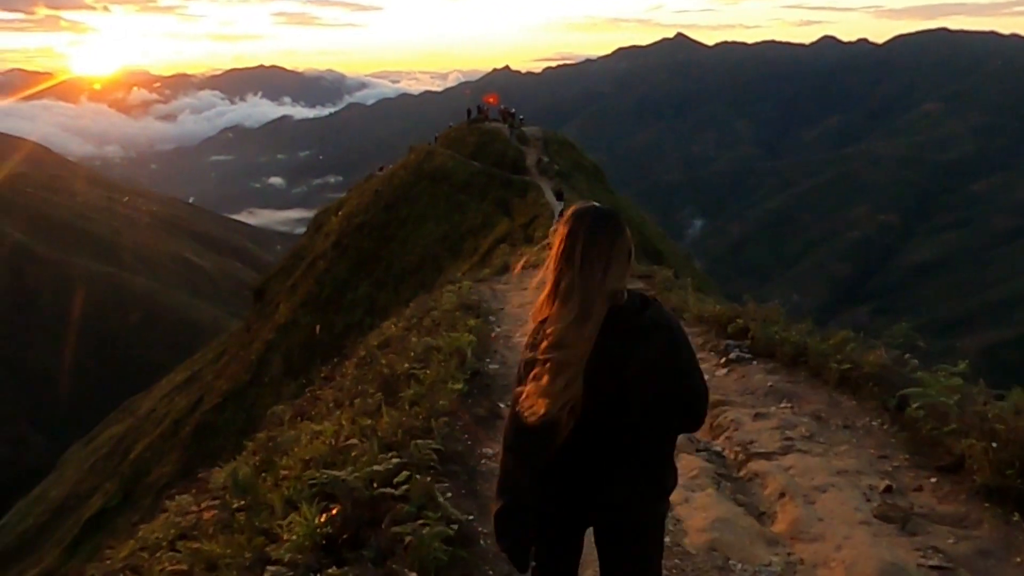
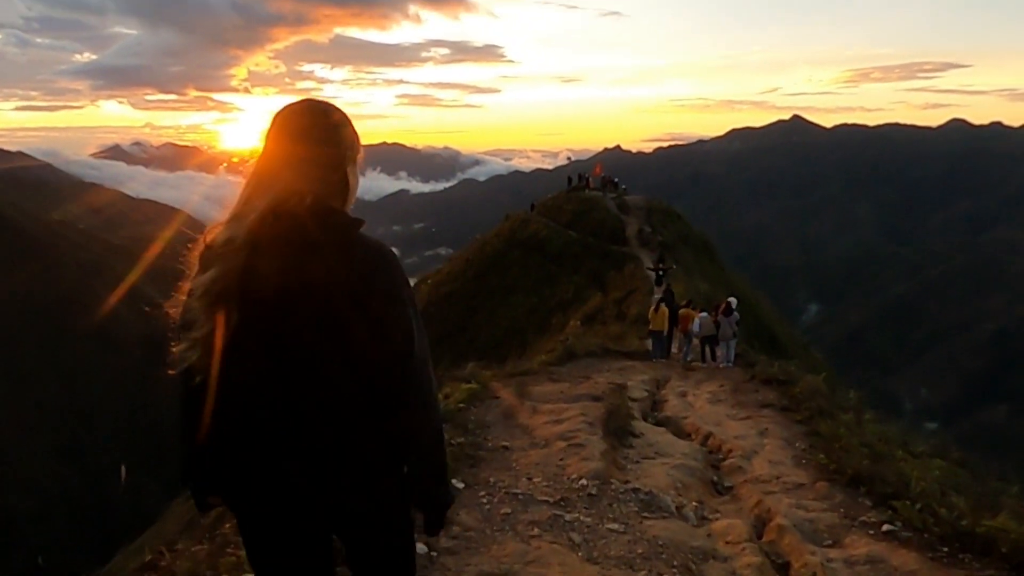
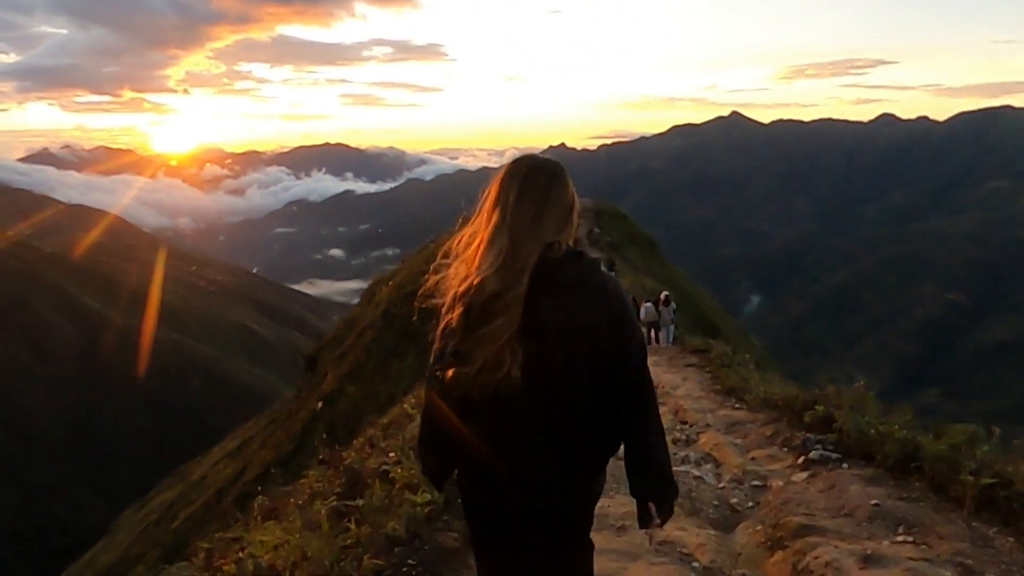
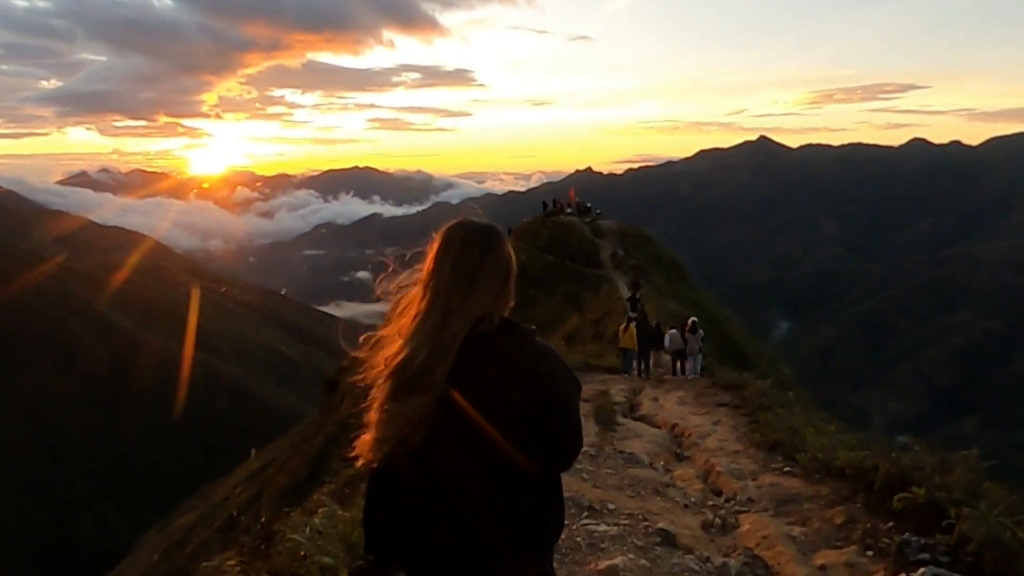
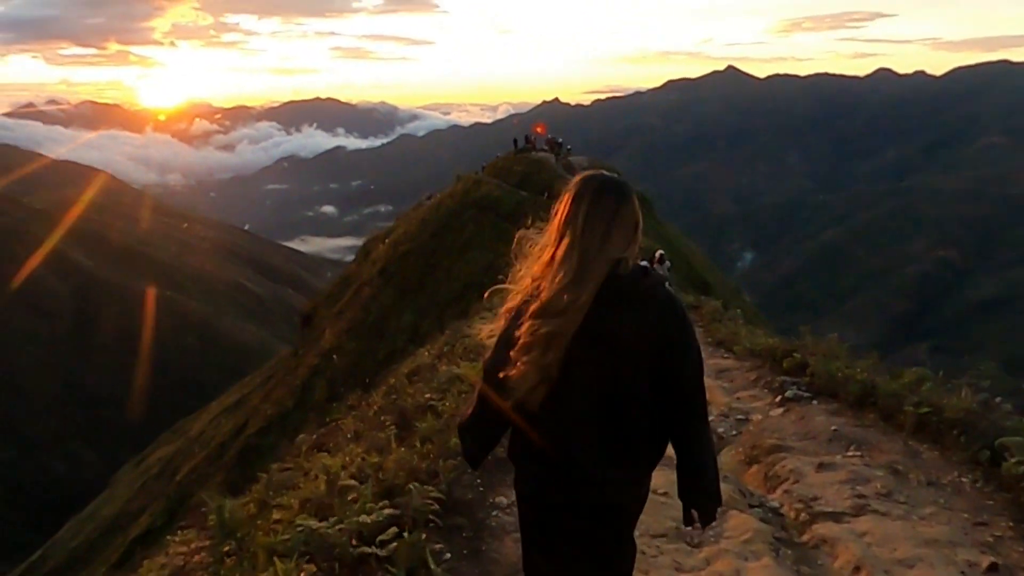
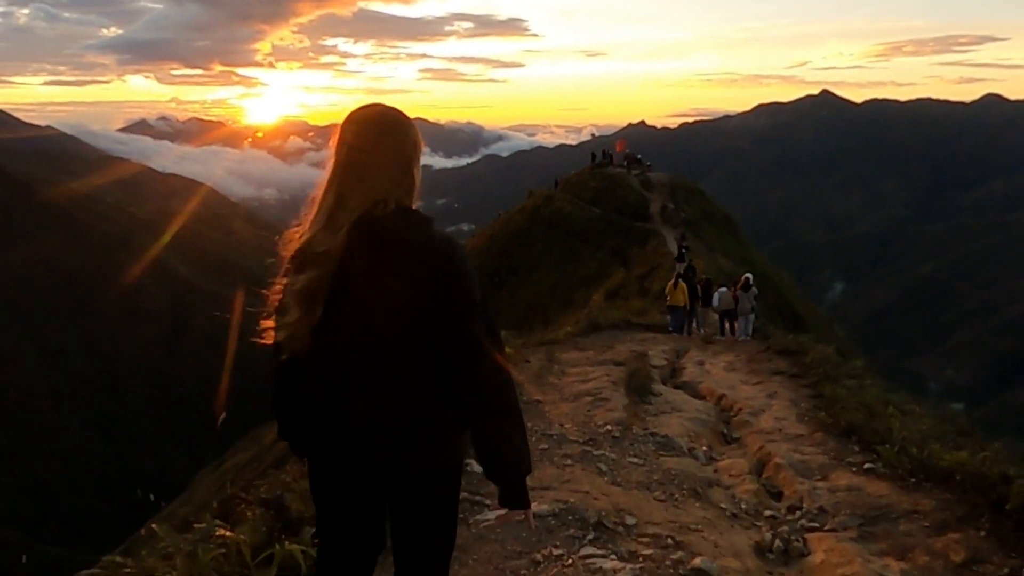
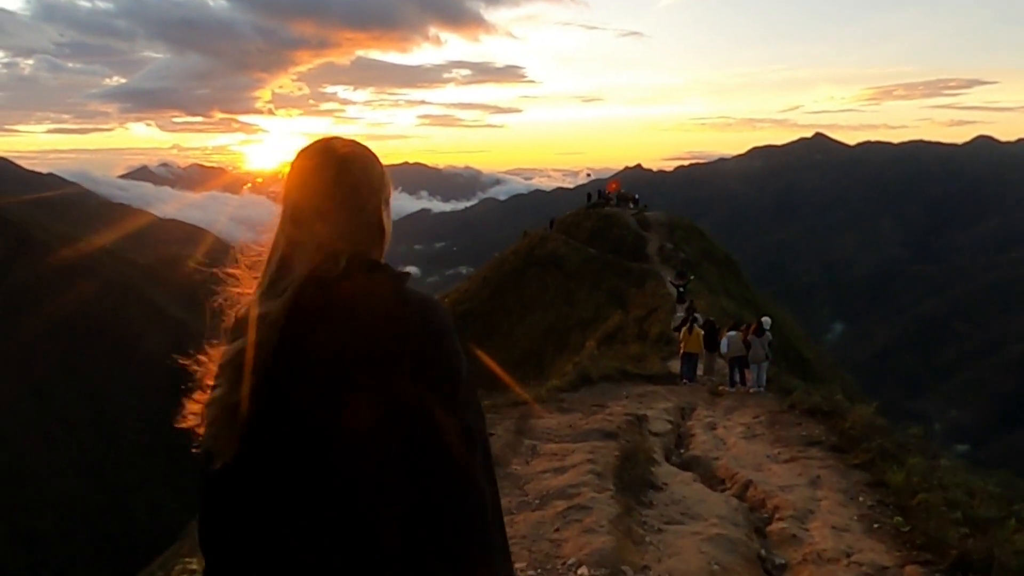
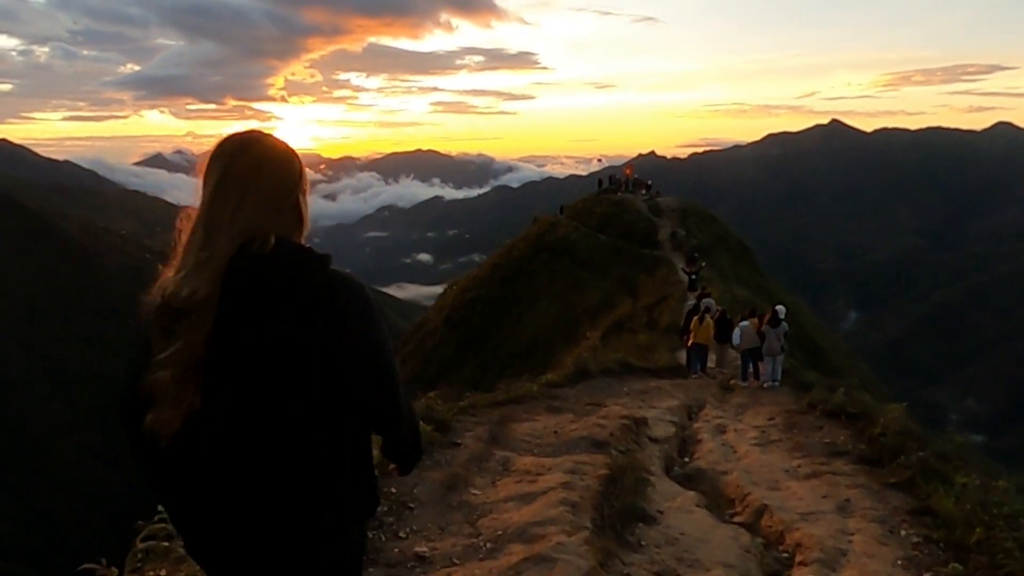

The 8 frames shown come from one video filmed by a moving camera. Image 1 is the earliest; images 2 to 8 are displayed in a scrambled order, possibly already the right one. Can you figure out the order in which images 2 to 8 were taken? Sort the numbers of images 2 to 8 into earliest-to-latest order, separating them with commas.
5, 3, 4, 6, 2, 7, 8
